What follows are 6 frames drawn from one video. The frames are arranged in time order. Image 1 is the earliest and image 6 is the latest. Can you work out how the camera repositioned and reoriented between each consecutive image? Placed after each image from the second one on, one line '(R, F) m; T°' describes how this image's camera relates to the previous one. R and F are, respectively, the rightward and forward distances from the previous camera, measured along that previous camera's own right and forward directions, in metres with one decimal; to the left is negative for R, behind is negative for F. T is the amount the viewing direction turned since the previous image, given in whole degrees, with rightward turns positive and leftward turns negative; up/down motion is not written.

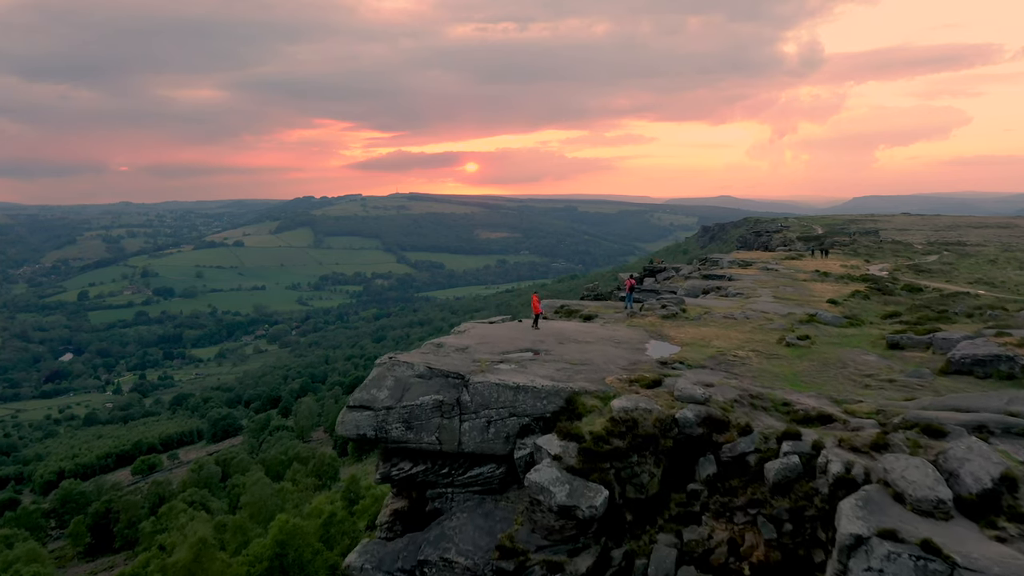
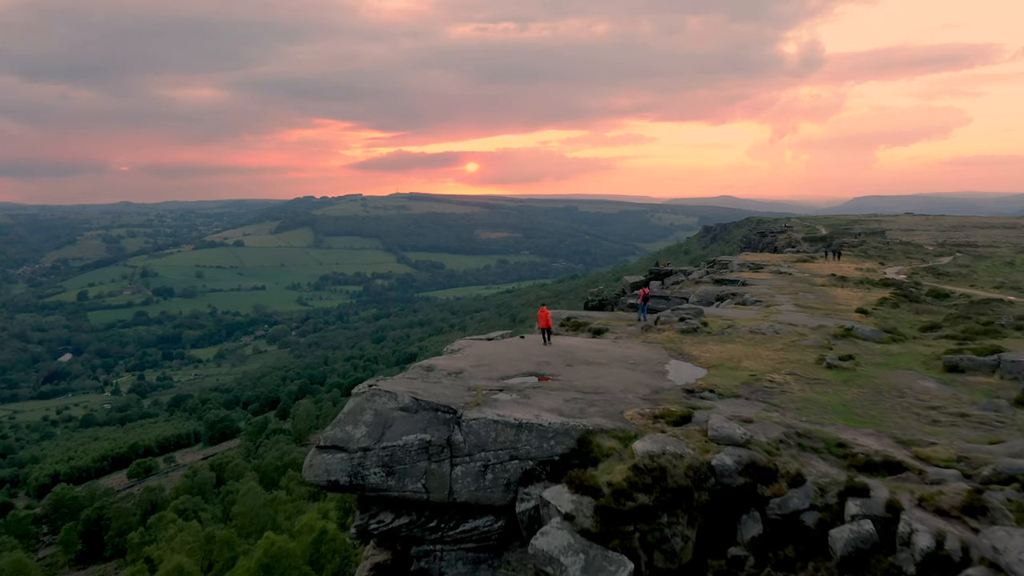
(0.0, +1.4) m; 0°
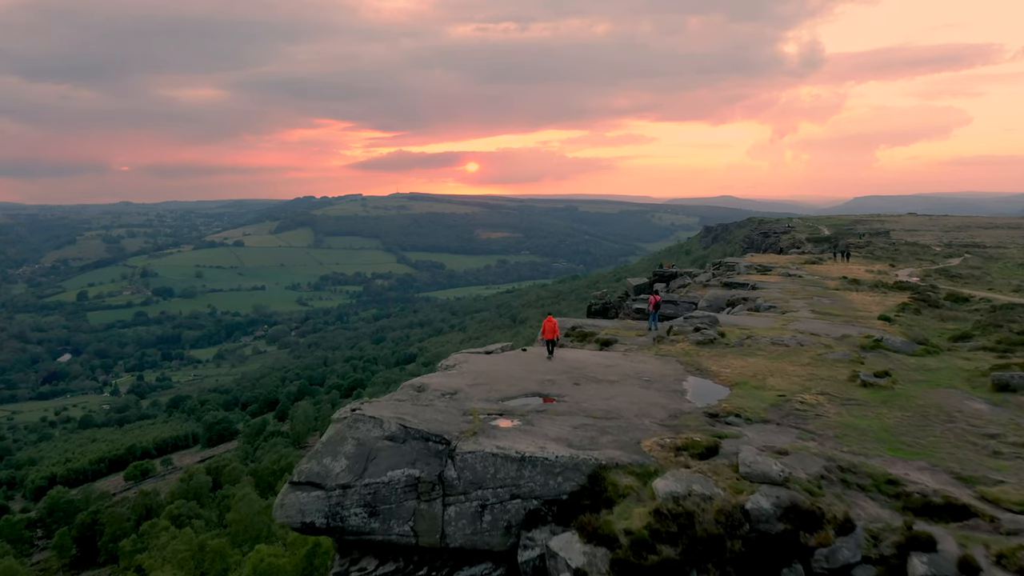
(0.0, +1.0) m; 0°
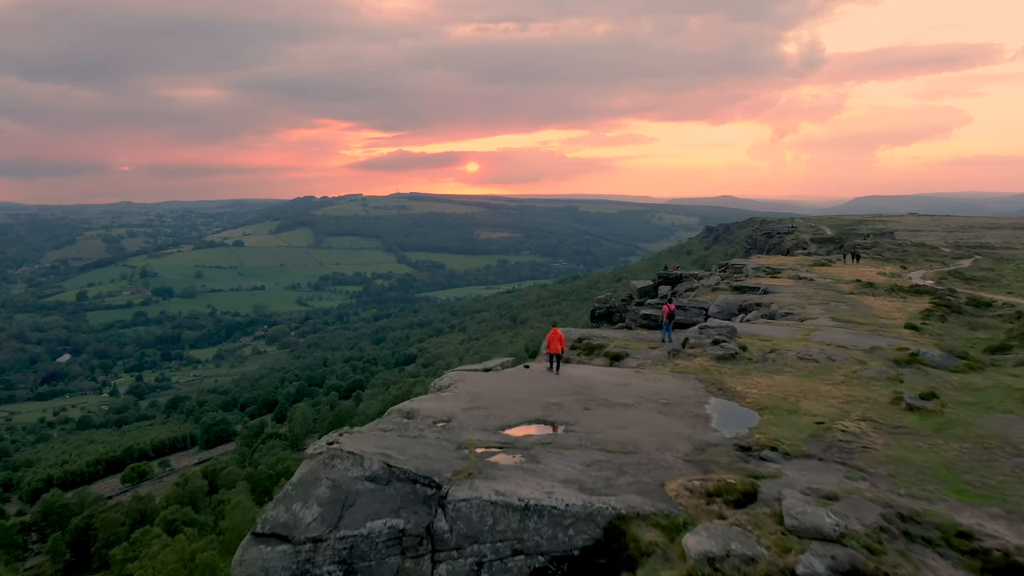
(0.0, +1.0) m; 0°
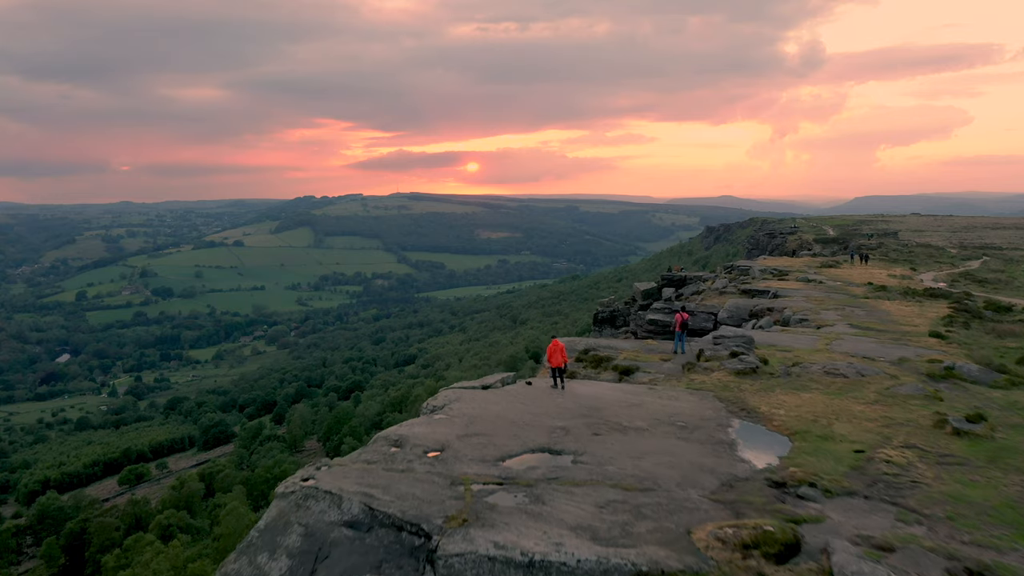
(0.0, +0.8) m; 0°
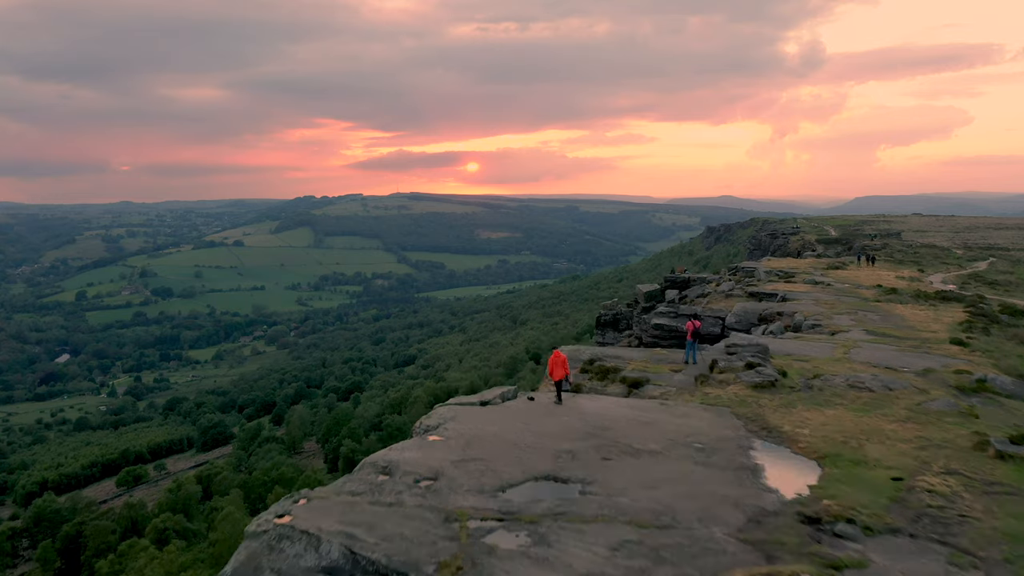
(0.0, +0.6) m; 0°
